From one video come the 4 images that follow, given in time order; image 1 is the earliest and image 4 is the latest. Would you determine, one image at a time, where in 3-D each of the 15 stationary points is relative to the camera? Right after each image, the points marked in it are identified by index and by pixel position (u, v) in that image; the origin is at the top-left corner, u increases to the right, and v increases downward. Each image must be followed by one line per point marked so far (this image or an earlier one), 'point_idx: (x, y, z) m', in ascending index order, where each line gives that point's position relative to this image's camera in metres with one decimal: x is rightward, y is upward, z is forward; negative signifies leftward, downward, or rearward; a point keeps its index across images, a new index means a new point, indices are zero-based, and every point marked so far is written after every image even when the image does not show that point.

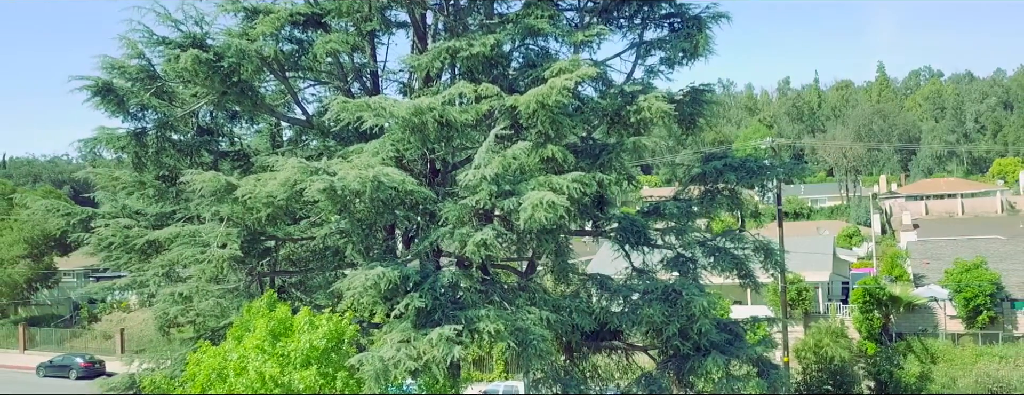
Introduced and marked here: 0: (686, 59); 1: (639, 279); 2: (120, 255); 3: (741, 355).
0: (+3.1, +2.4, +13.9) m
1: (+2.2, -1.4, +13.6) m
2: (-7.0, -1.0, +14.0) m
3: (+3.7, -2.6, +12.8) m
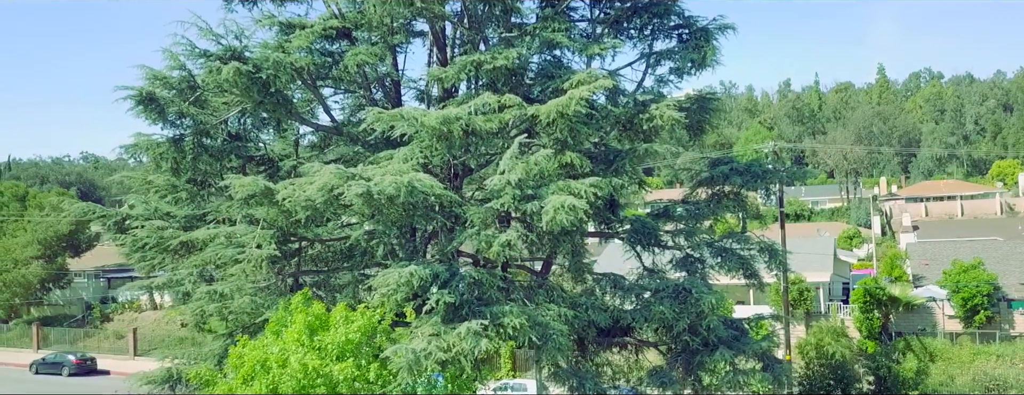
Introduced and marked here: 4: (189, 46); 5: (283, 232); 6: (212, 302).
0: (+3.4, +2.4, +14.6) m
1: (+2.5, -1.5, +14.3) m
2: (-6.7, -1.1, +14.7) m
3: (+4.0, -2.6, +13.5) m
4: (-5.4, +2.5, +13.2) m
5: (-4.1, -0.6, +14.0) m
6: (-5.3, -1.8, +13.9) m
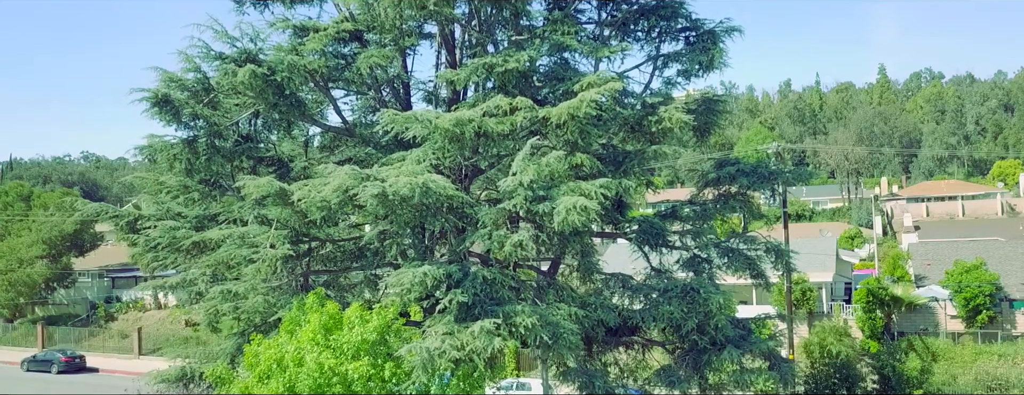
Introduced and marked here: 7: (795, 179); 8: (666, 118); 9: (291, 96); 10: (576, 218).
0: (+3.6, +2.4, +14.8) m
1: (+2.7, -1.5, +14.5) m
2: (-6.5, -1.1, +14.9) m
3: (+4.2, -2.6, +13.7) m
4: (-5.3, +2.5, +13.4) m
5: (-3.9, -0.6, +14.2) m
6: (-5.1, -1.8, +14.0) m
7: (+5.3, +0.3, +14.5) m
8: (+2.7, +1.4, +13.6) m
9: (-3.9, +1.8, +13.8) m
10: (+0.9, -0.3, +11.5) m
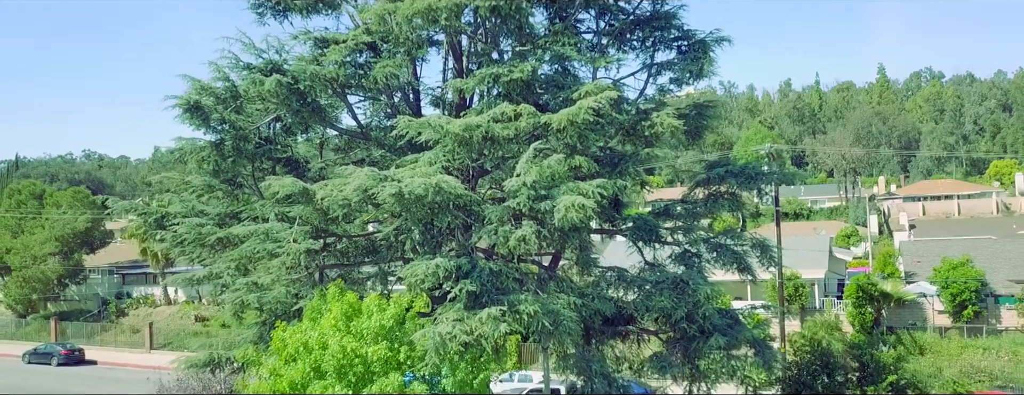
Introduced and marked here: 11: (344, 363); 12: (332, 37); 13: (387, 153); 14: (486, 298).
0: (+3.6, +2.4, +15.9) m
1: (+2.8, -1.5, +15.6) m
2: (-6.5, -1.1, +16.0) m
3: (+4.3, -2.6, +14.8) m
4: (-5.2, +2.6, +14.5) m
5: (-3.8, -0.6, +15.3) m
6: (-5.1, -1.8, +15.1) m
7: (+5.3, +0.4, +15.6) m
8: (+2.7, +1.4, +14.7) m
9: (-3.8, +1.8, +14.9) m
10: (+1.0, -0.3, +12.6) m
11: (-2.5, -2.5, +11.6) m
12: (-3.5, +3.1, +15.2) m
13: (-2.6, +0.9, +16.2) m
14: (-0.5, -1.7, +13.6) m
